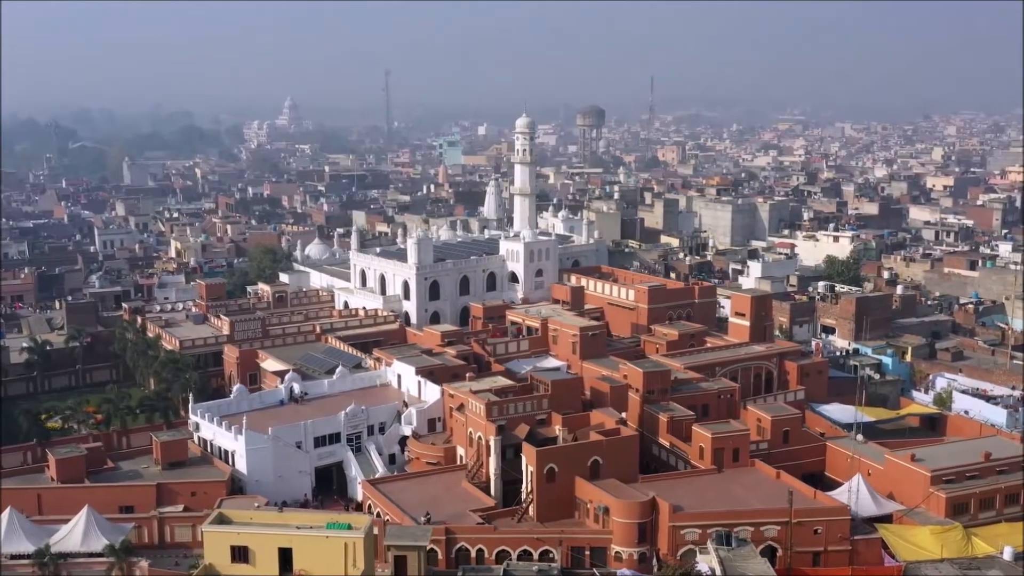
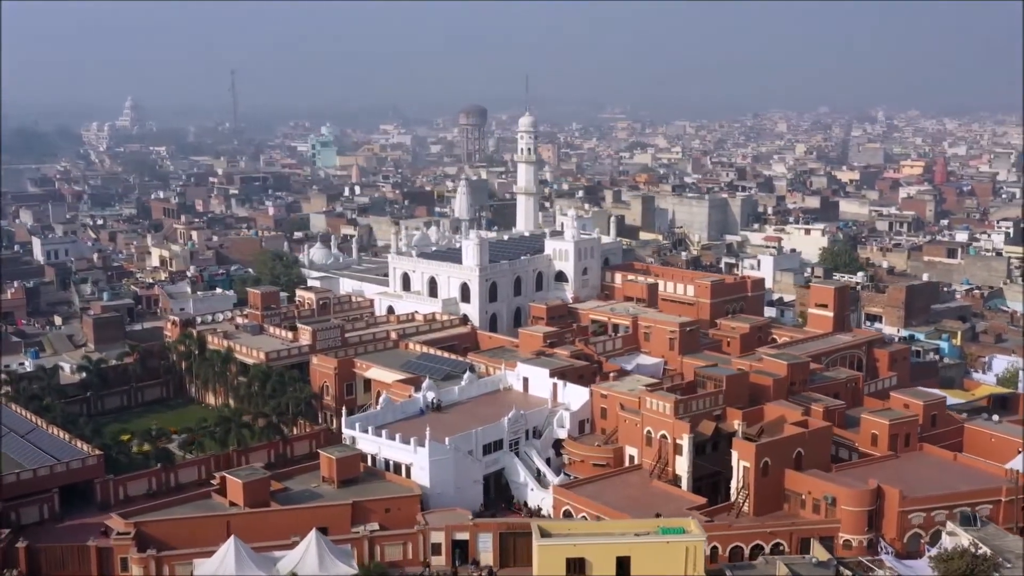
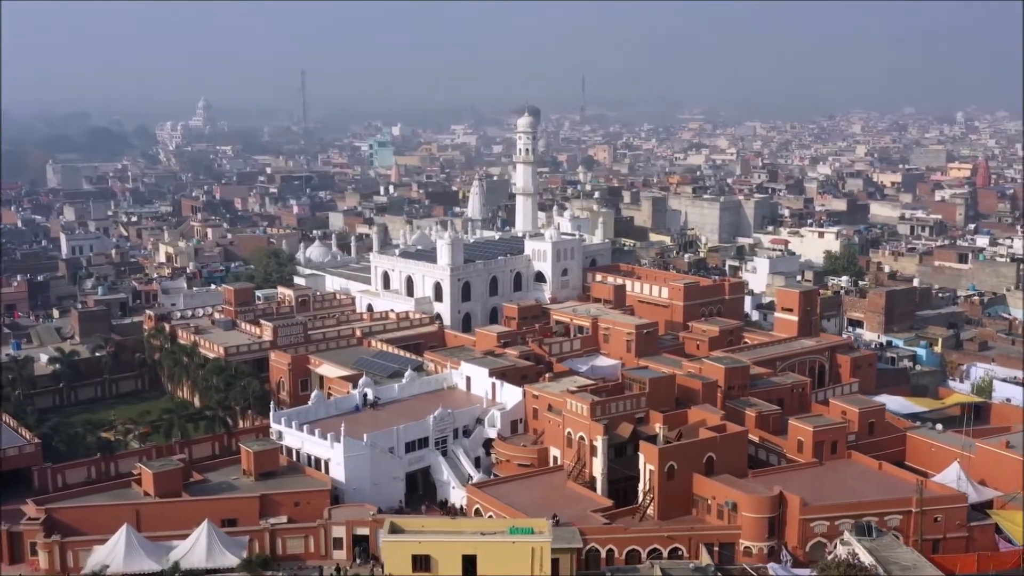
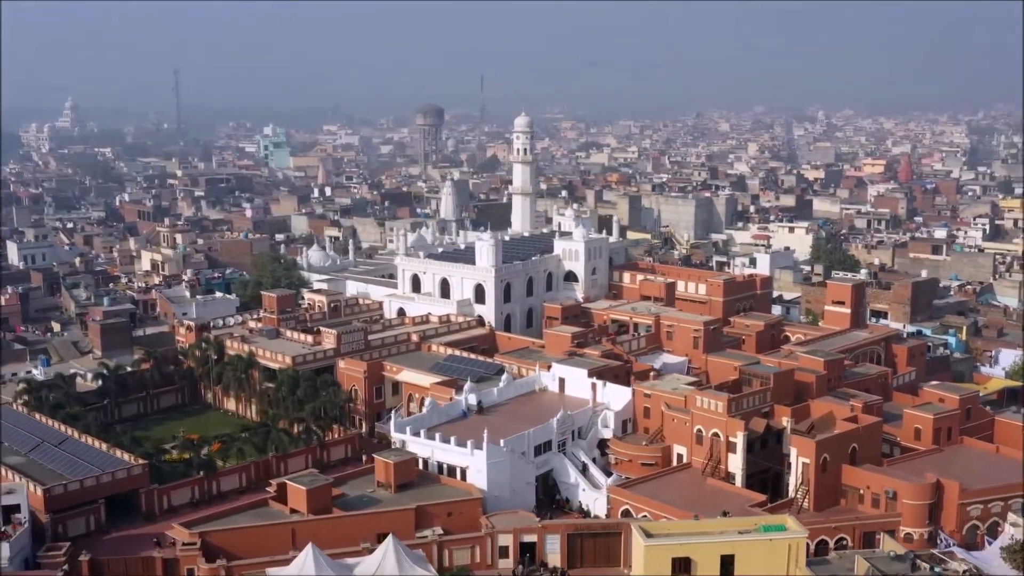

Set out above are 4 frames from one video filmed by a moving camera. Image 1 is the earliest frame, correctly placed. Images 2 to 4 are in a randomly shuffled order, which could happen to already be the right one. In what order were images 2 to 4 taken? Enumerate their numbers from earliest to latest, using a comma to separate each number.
3, 2, 4
